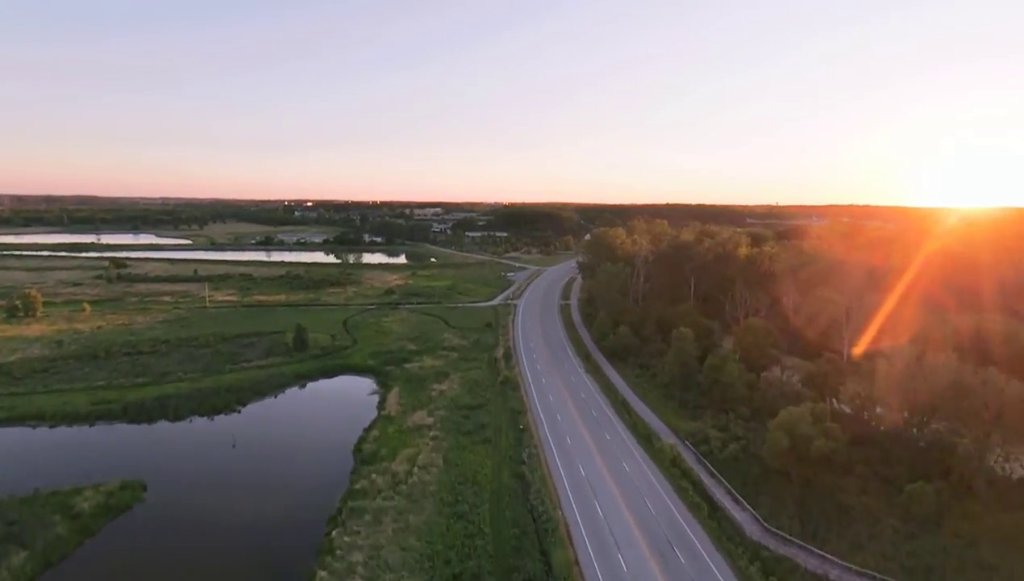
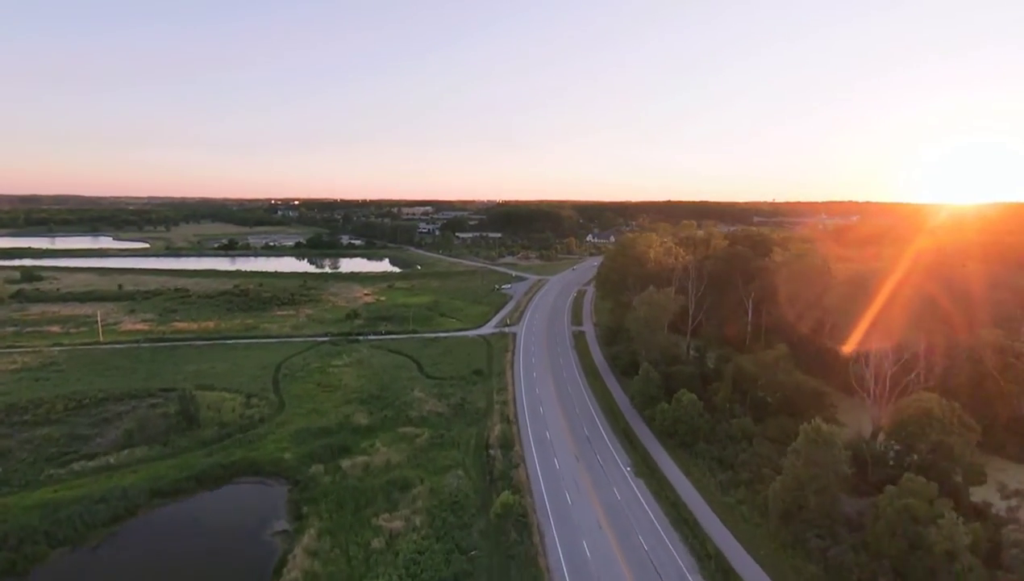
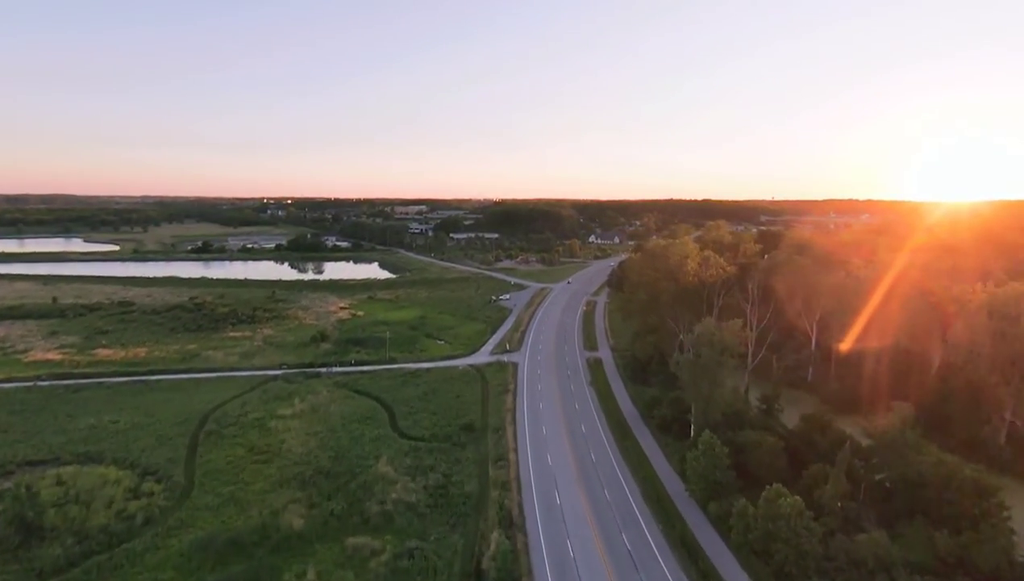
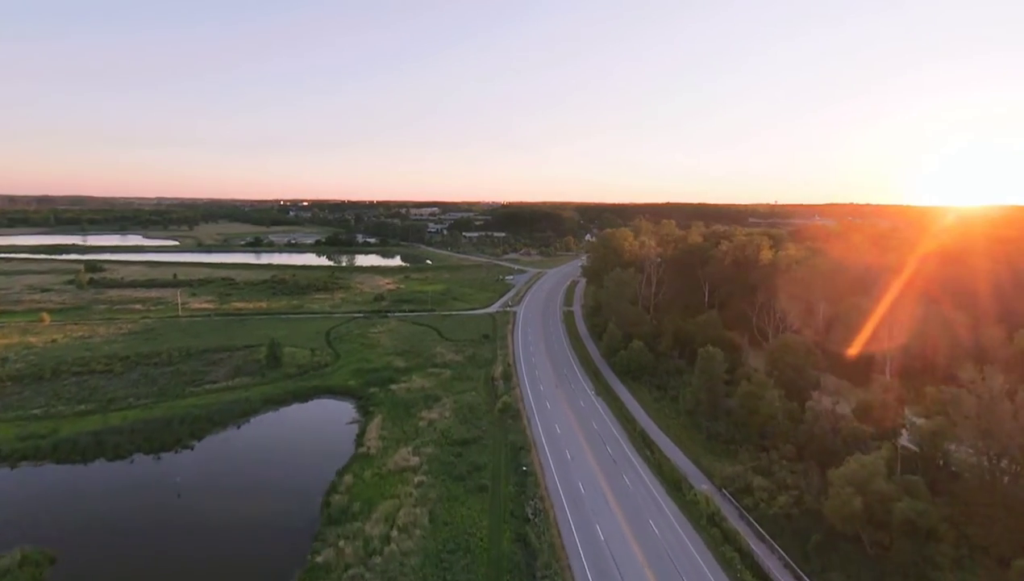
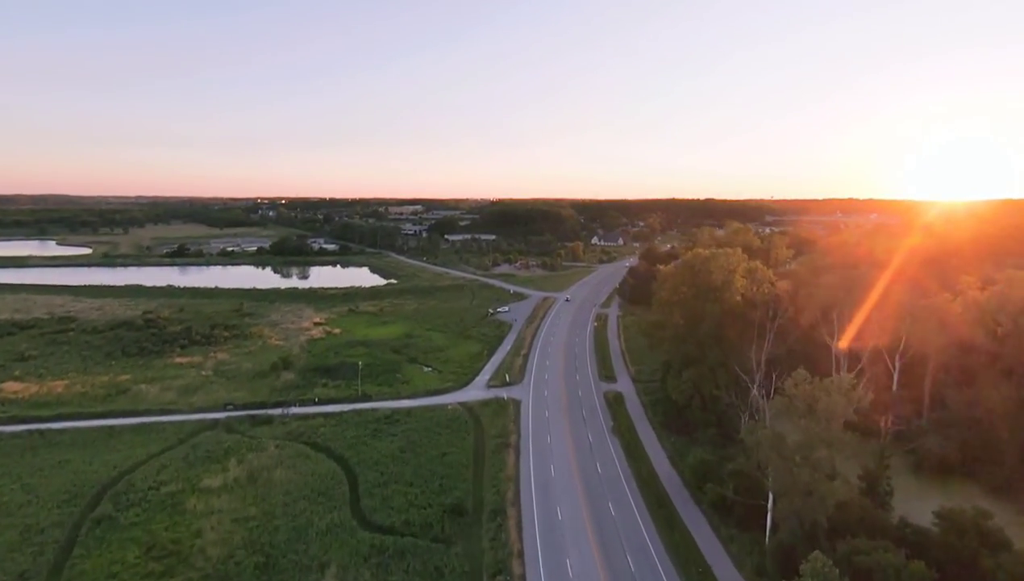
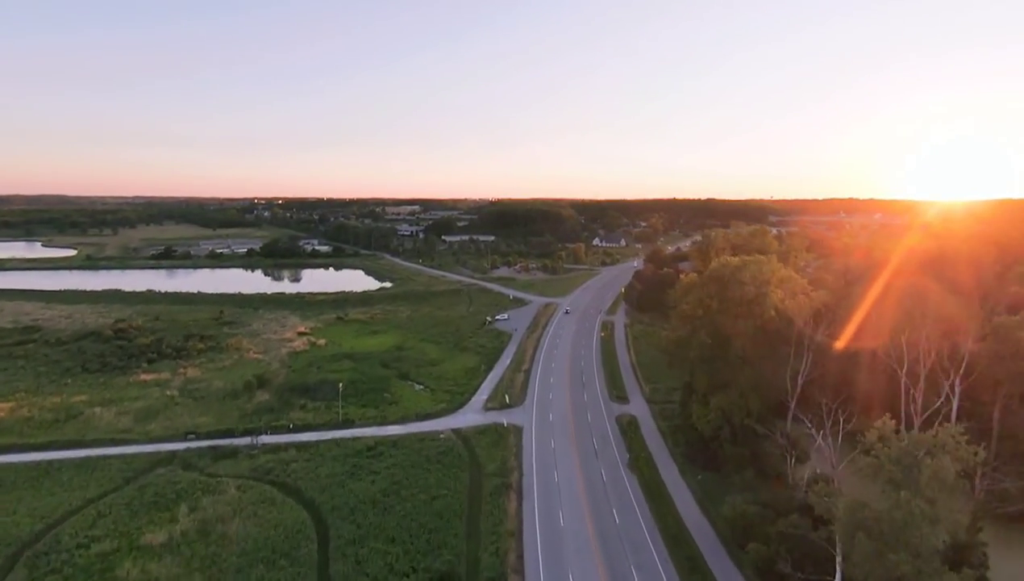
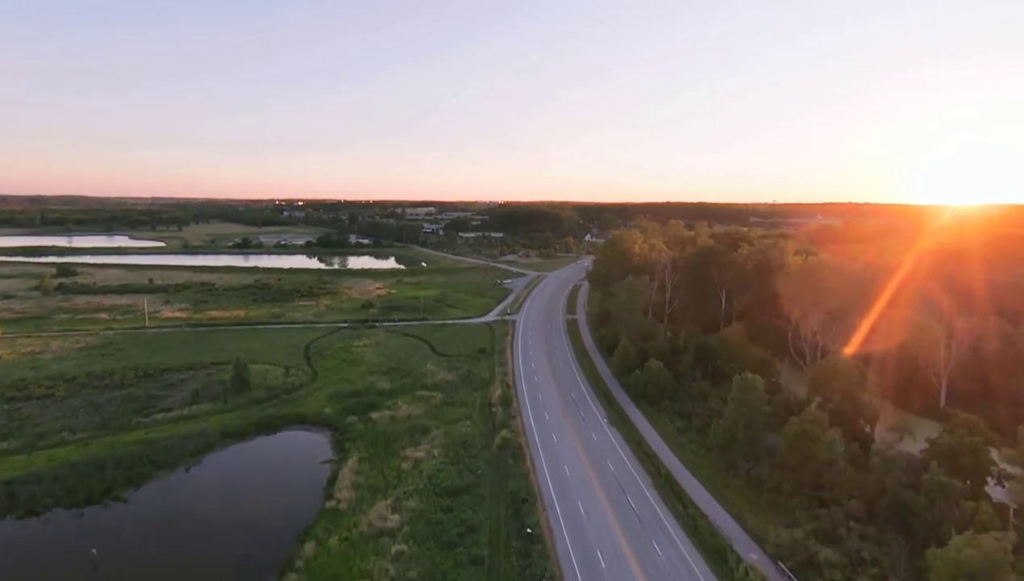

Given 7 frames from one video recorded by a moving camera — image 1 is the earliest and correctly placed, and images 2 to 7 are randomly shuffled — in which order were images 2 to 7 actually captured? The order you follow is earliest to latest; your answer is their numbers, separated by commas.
4, 7, 2, 3, 5, 6
